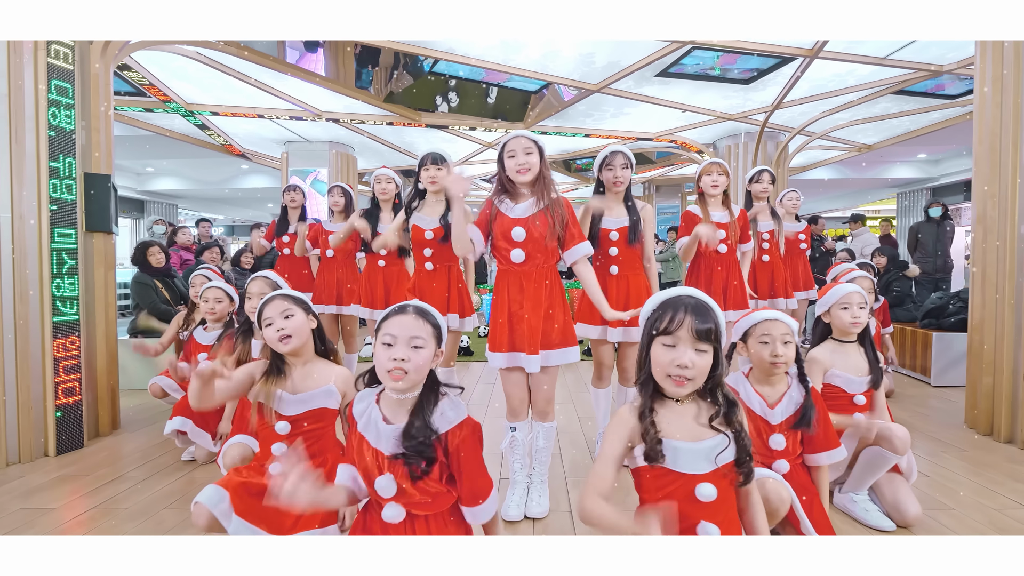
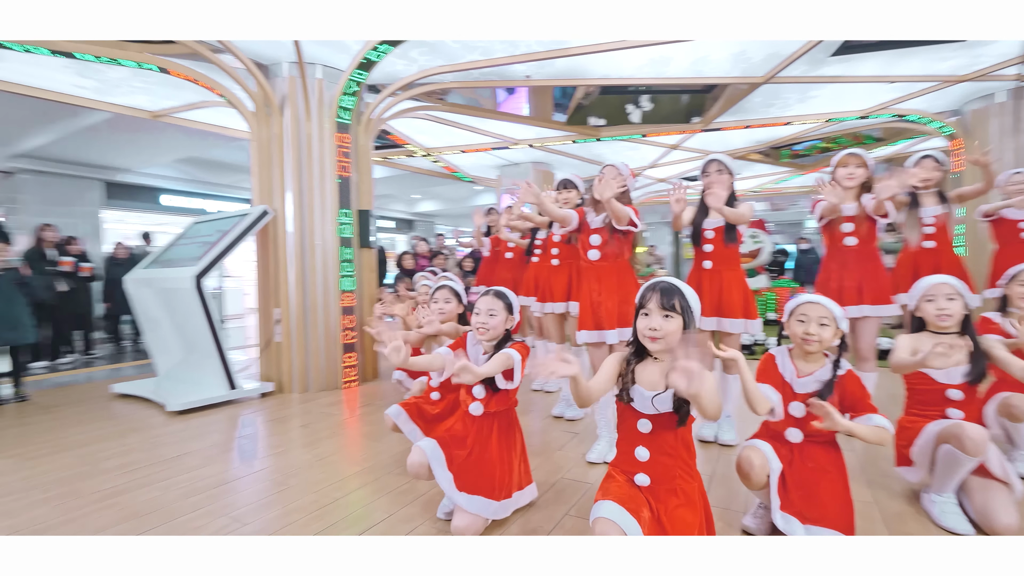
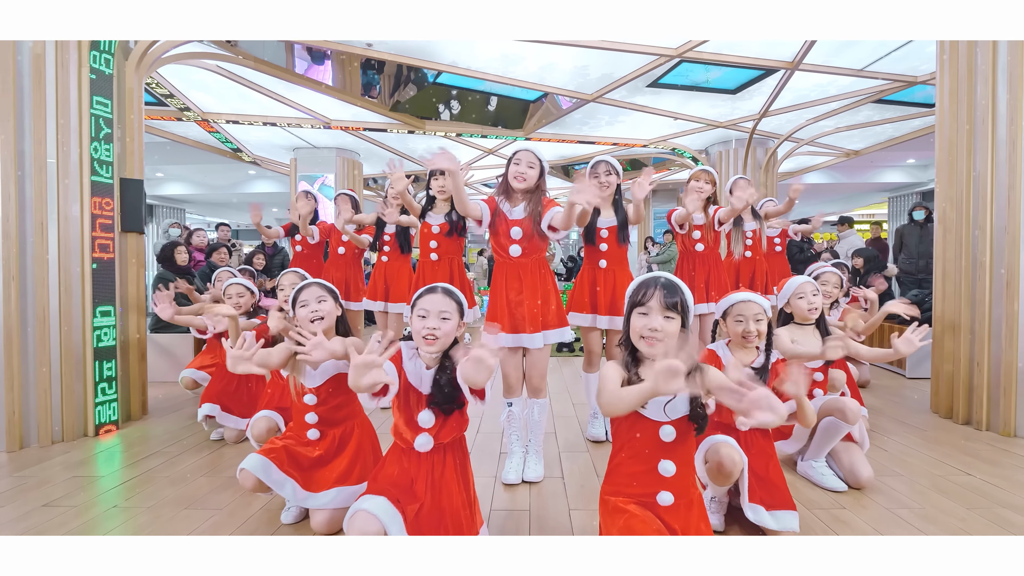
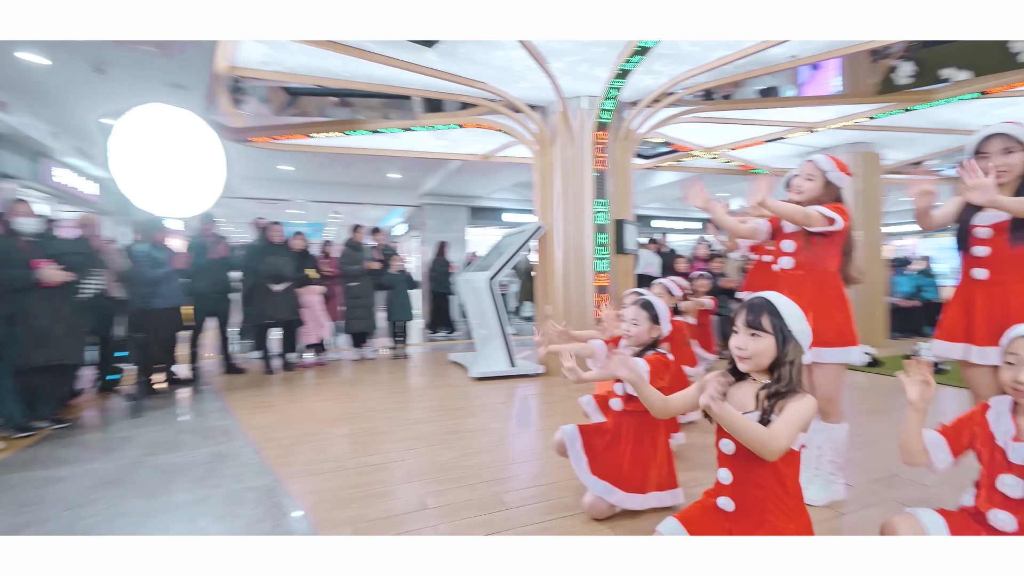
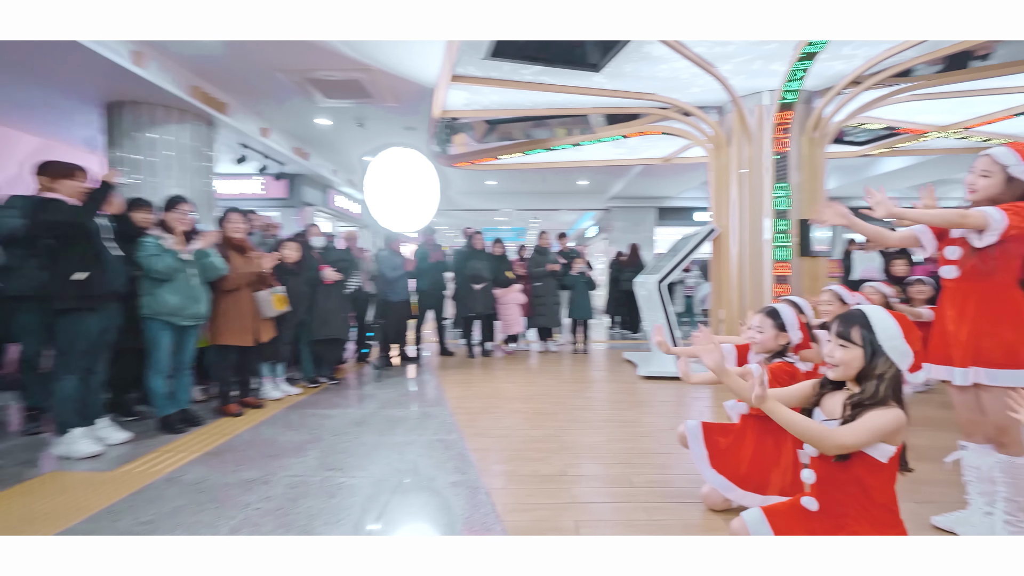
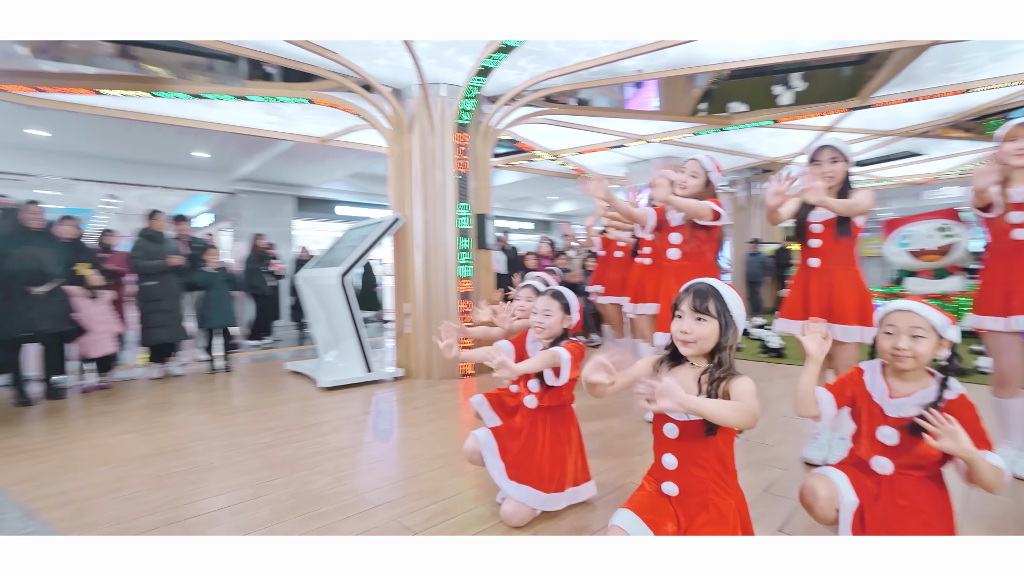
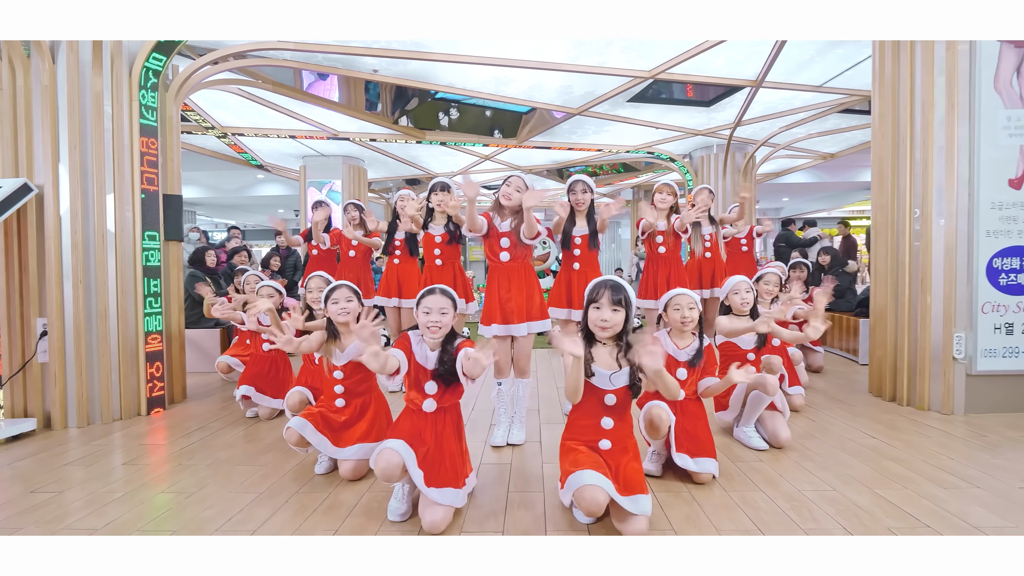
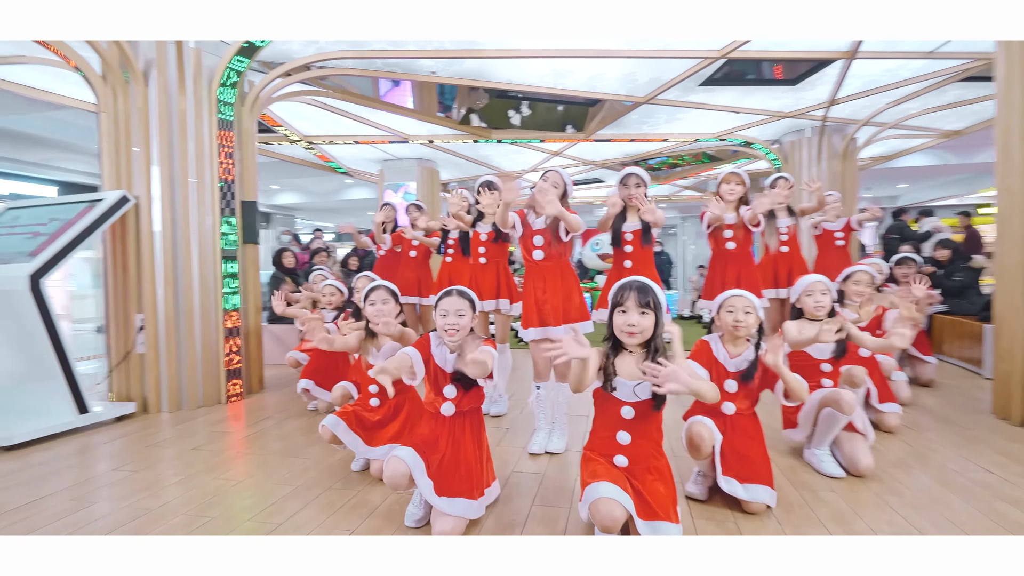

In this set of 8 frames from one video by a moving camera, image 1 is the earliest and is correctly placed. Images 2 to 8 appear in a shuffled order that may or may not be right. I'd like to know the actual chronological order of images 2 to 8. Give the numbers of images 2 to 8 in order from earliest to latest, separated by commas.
3, 7, 8, 2, 6, 4, 5
